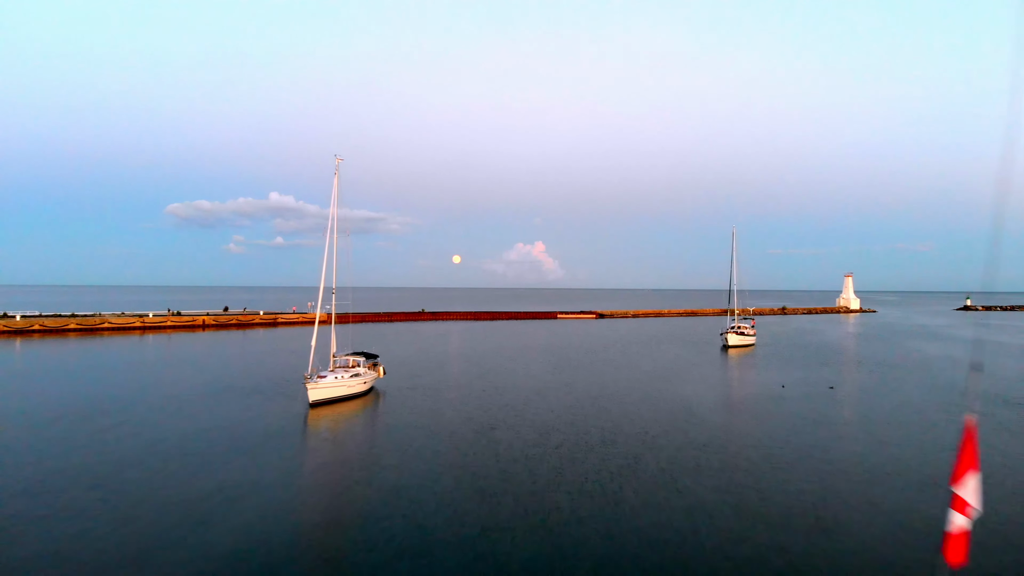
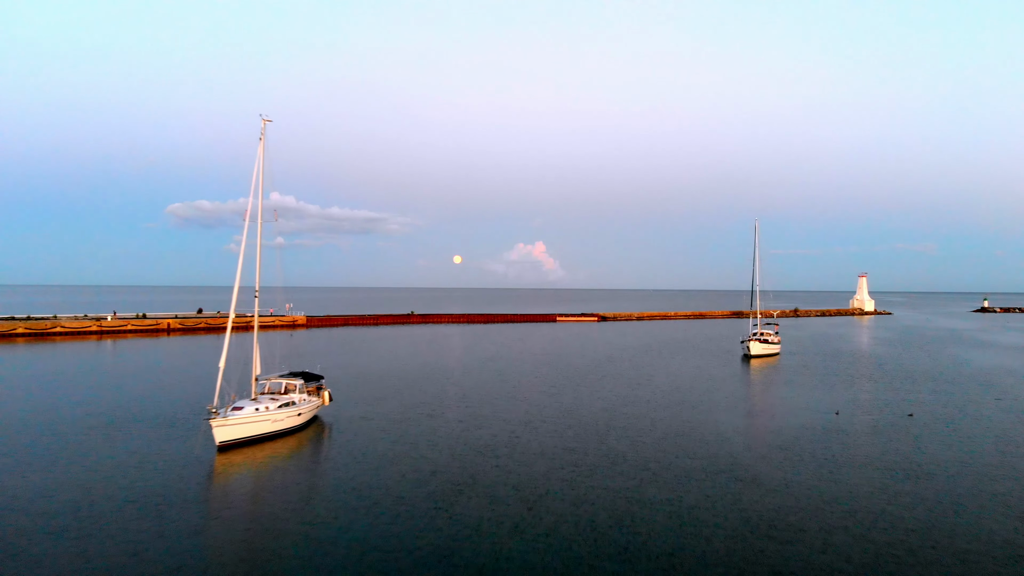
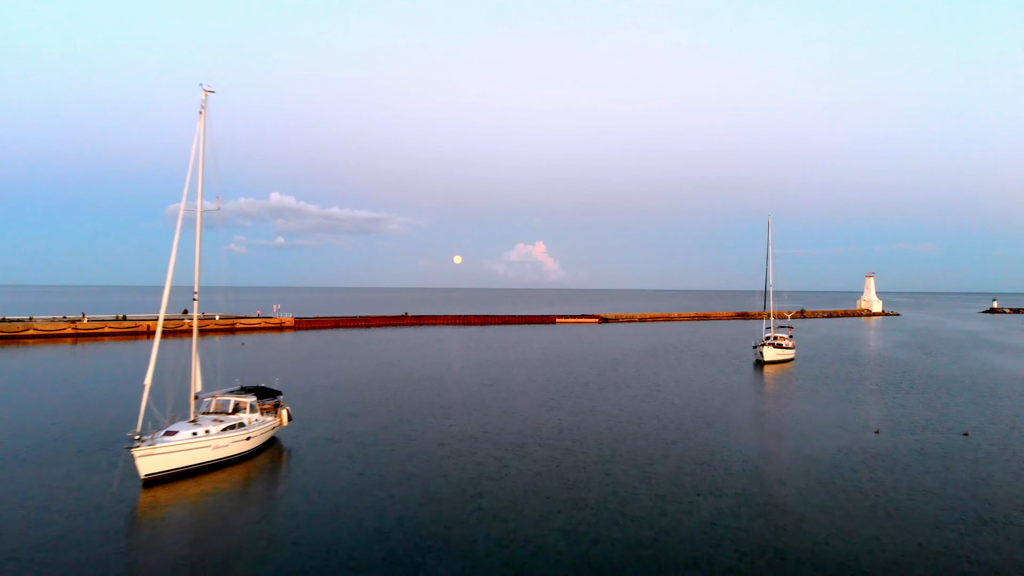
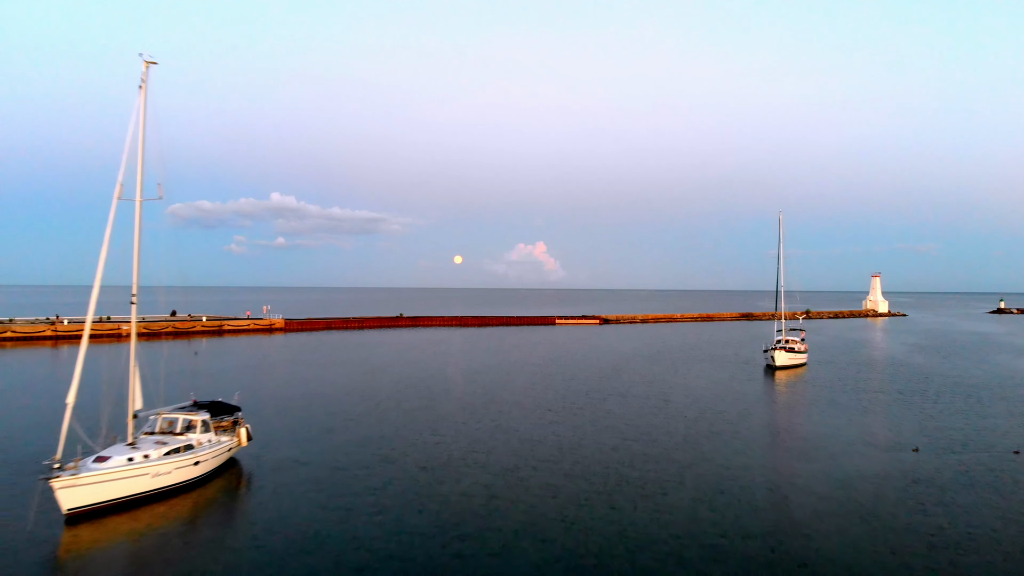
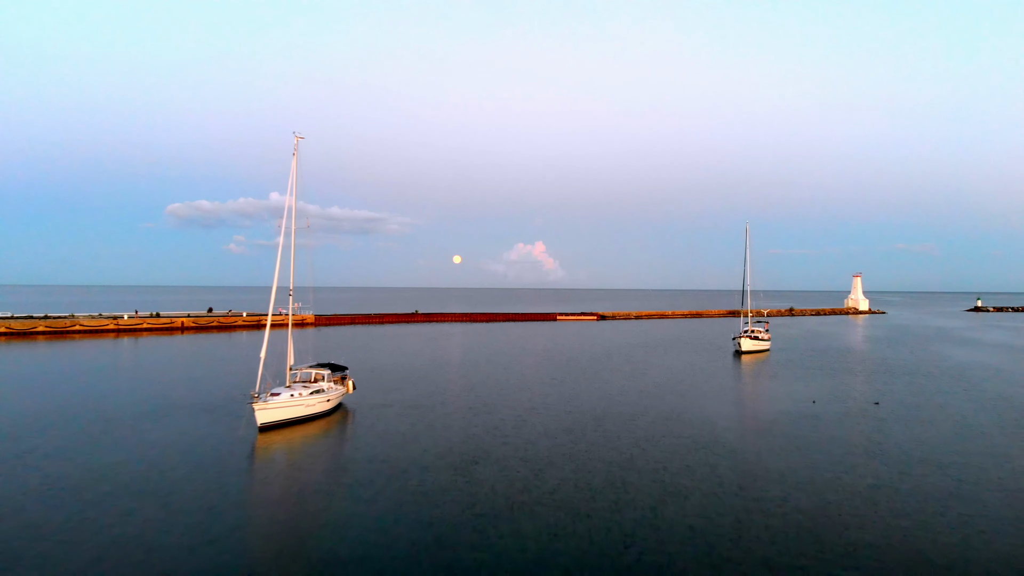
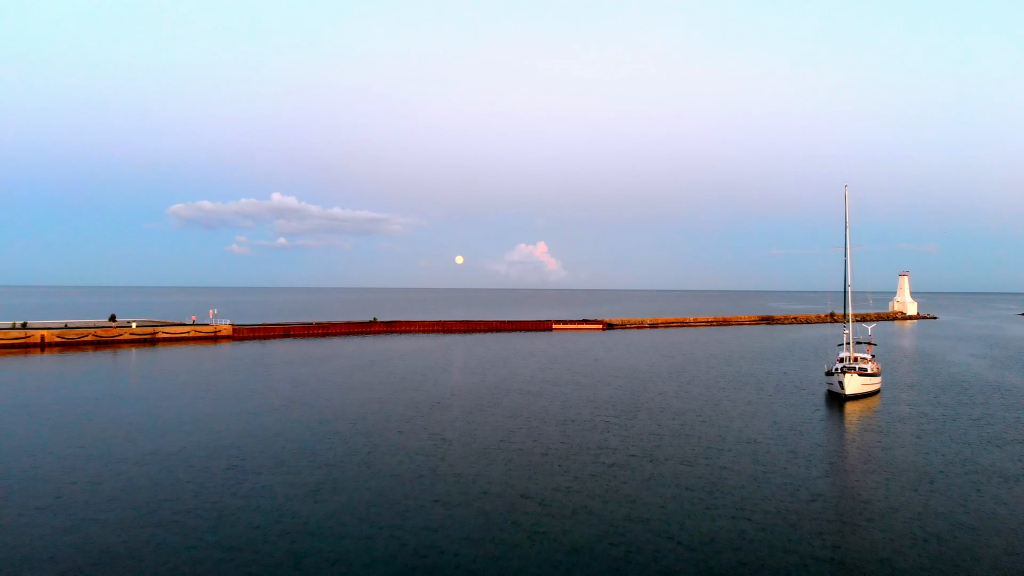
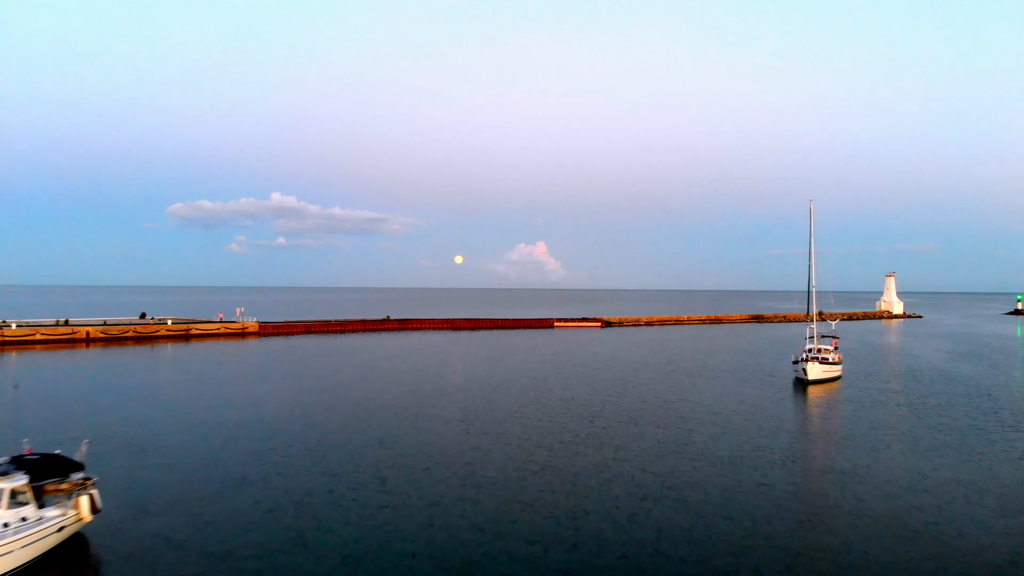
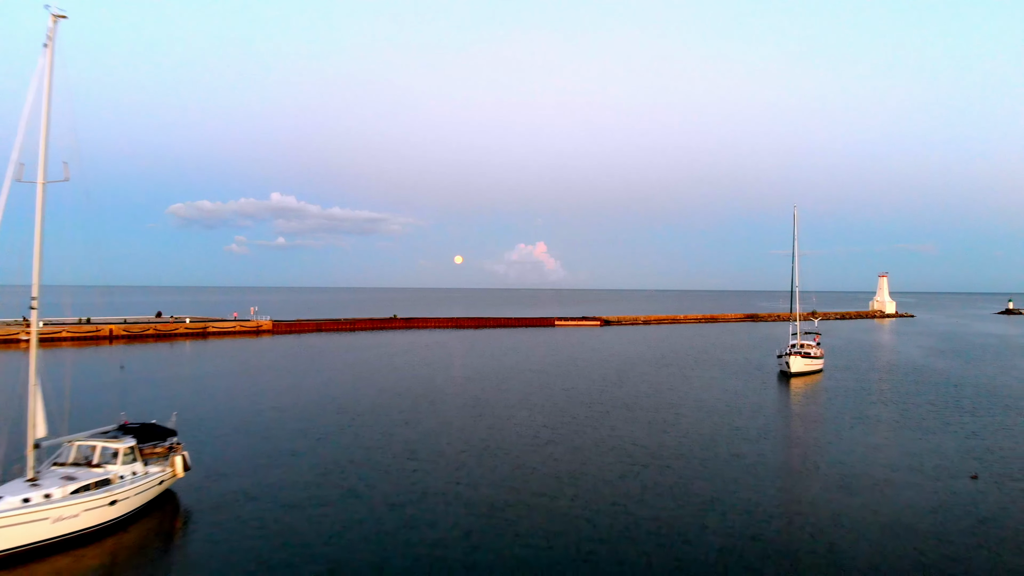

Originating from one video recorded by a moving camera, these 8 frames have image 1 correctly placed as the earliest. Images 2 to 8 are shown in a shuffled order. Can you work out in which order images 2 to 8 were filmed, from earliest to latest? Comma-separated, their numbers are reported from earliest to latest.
5, 2, 3, 4, 8, 7, 6
